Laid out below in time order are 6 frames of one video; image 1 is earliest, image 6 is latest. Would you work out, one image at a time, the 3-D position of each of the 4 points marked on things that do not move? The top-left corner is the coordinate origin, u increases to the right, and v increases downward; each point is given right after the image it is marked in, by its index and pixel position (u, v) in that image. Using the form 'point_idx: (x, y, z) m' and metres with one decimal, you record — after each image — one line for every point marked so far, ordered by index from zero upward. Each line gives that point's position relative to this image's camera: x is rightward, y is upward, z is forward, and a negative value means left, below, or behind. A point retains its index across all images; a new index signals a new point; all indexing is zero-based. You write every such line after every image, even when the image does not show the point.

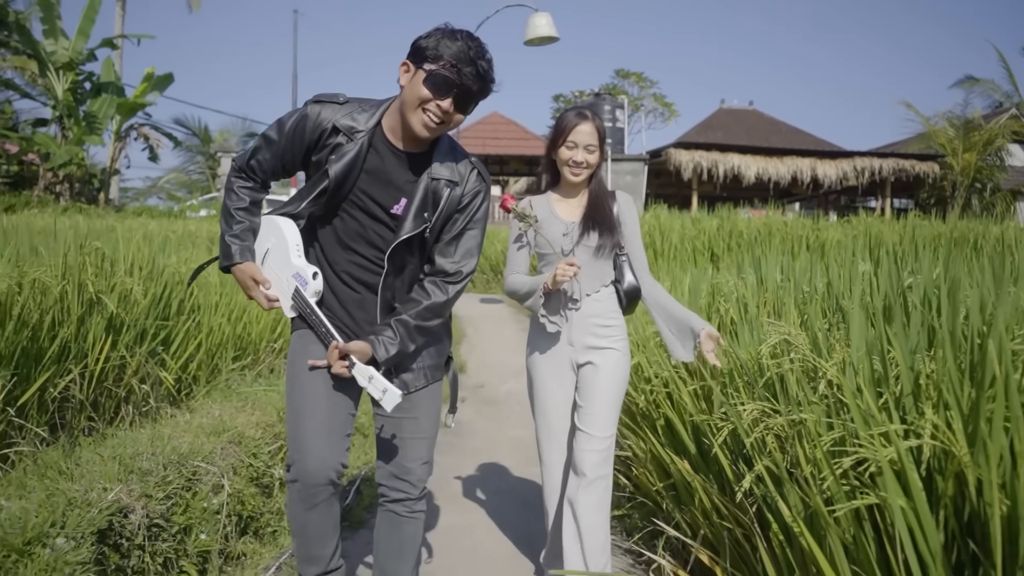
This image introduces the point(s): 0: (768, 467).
0: (+0.6, -0.4, +1.8) m
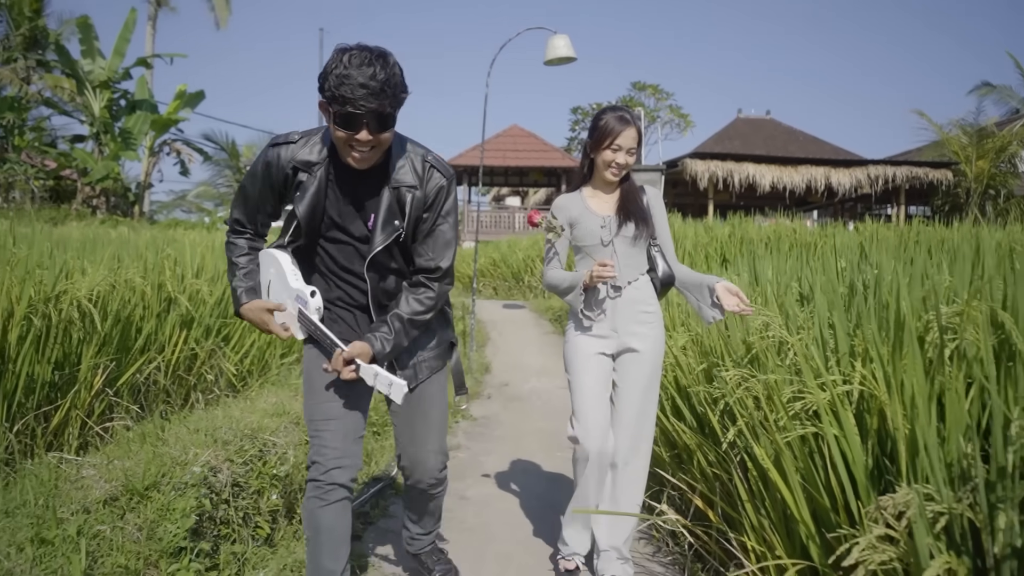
0: (+0.7, -0.4, +2.3) m
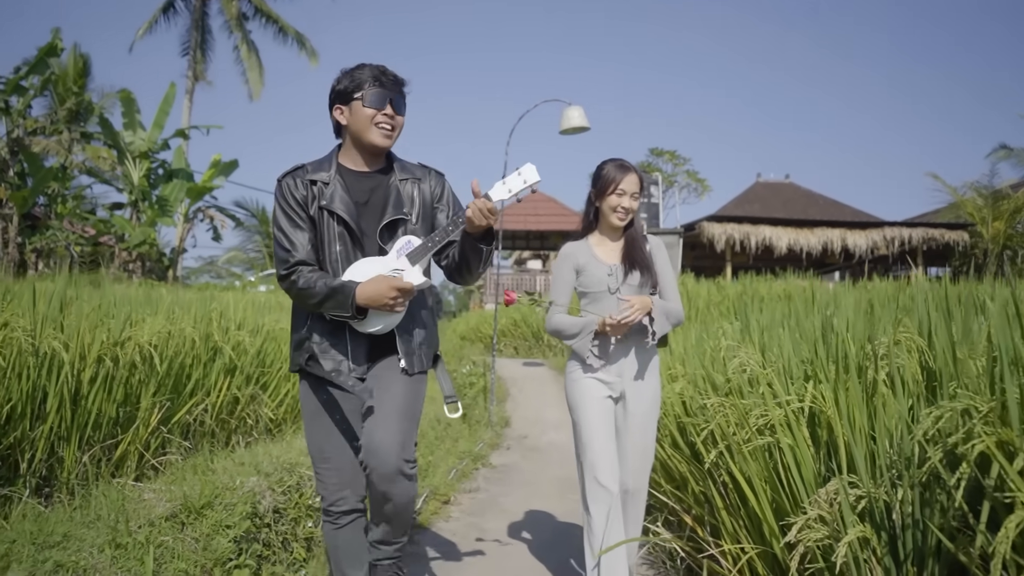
0: (+0.7, -0.5, +2.6) m
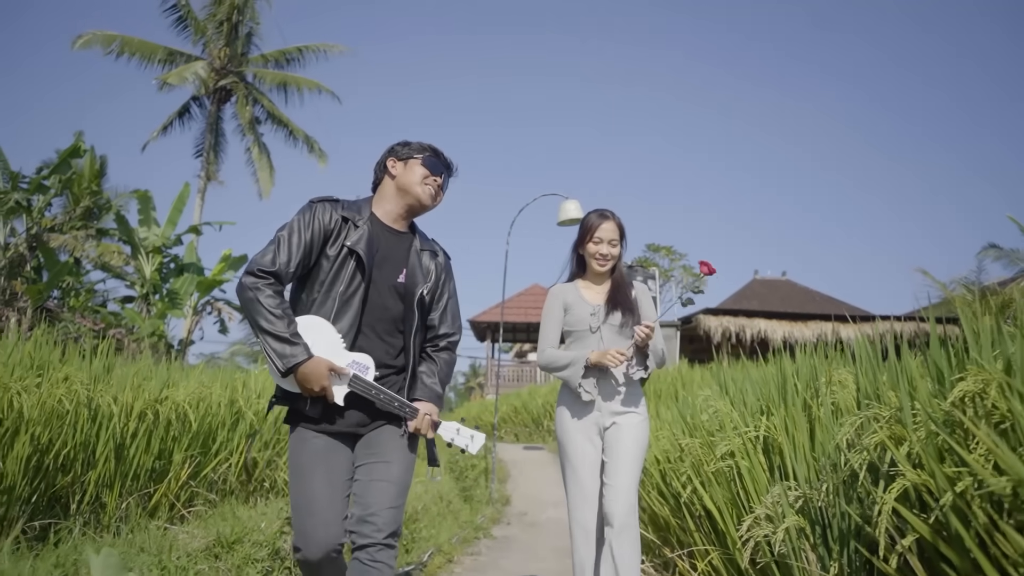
0: (+0.7, -0.7, +3.0) m
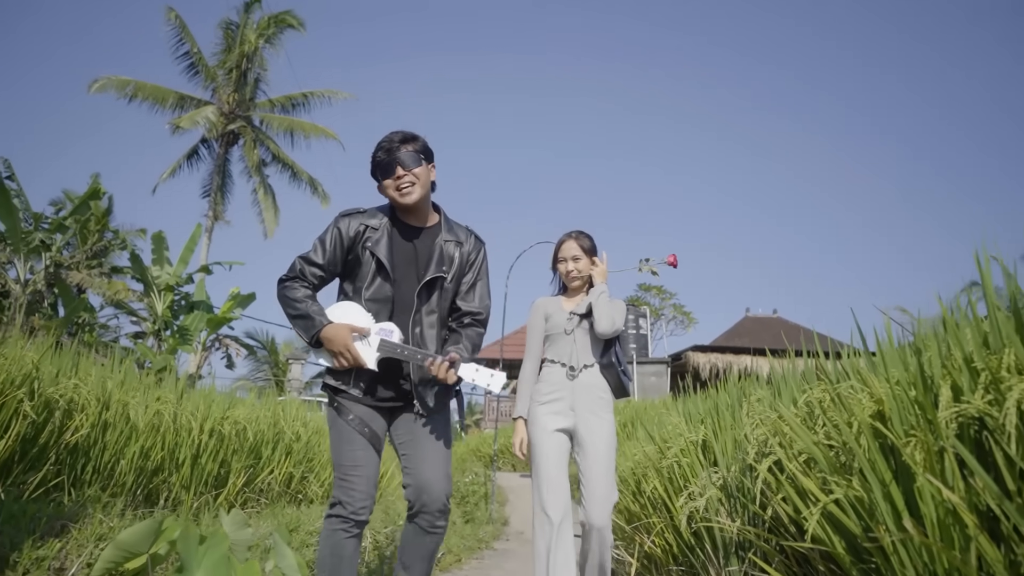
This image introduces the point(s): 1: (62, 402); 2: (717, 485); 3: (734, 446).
0: (+0.7, -1.0, +3.9) m
1: (-2.1, -0.5, +3.5) m
2: (+0.8, -0.8, +3.1) m
3: (+0.9, -0.7, +3.2) m
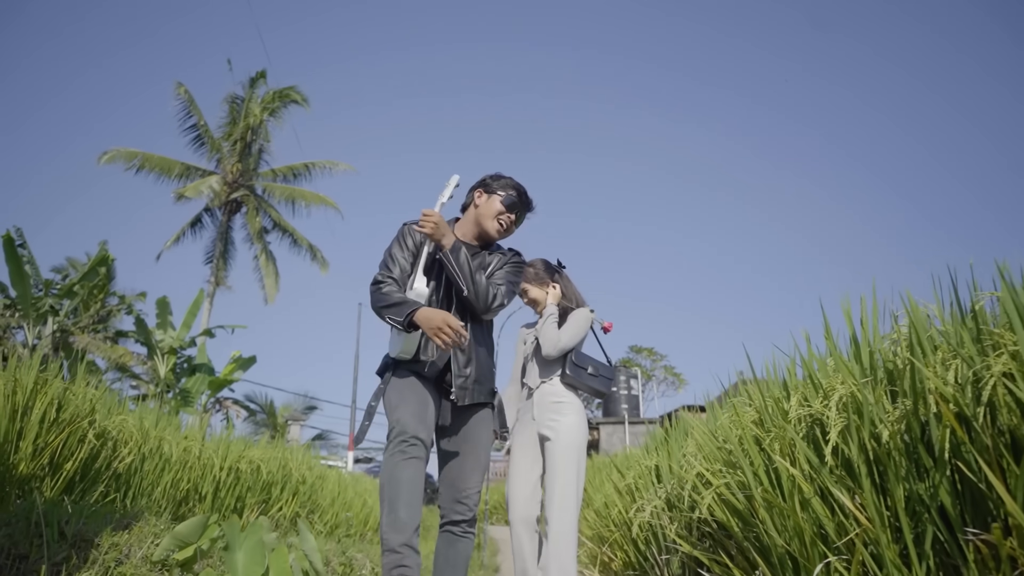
0: (+0.6, -1.2, +4.5) m
1: (-2.2, -0.8, +4.2) m
2: (+0.7, -1.0, +3.7) m
3: (+0.8, -0.9, +3.8) m
